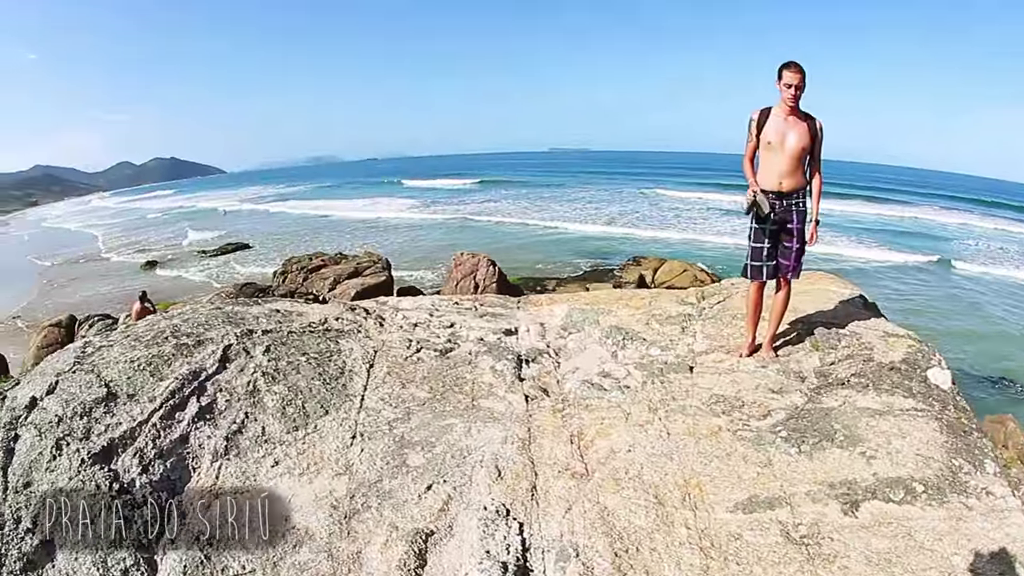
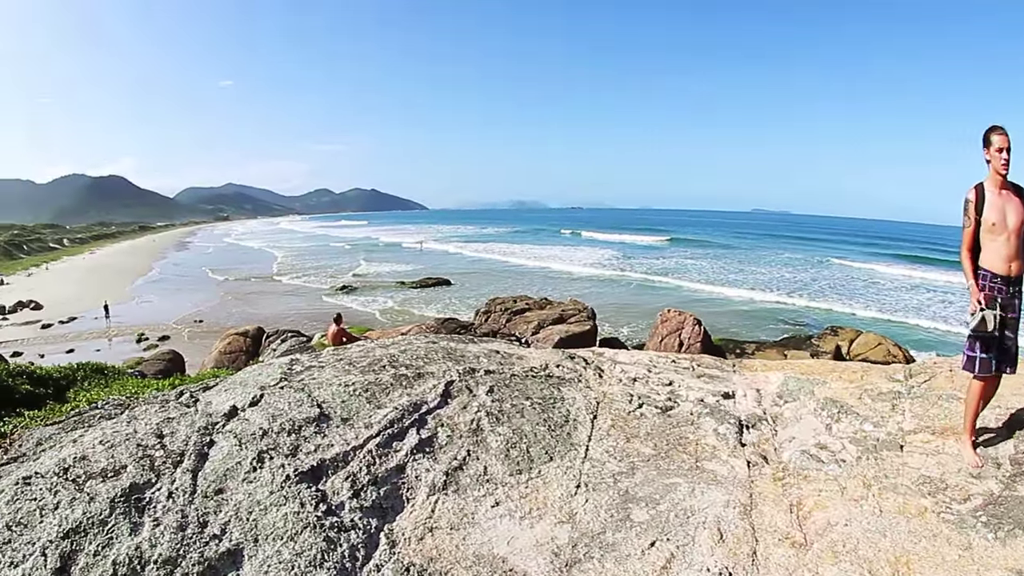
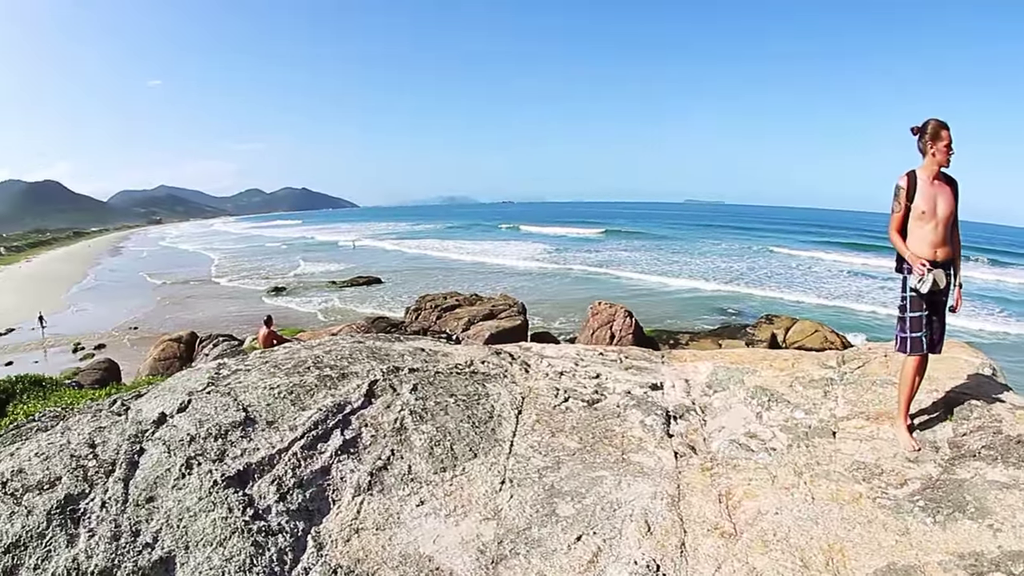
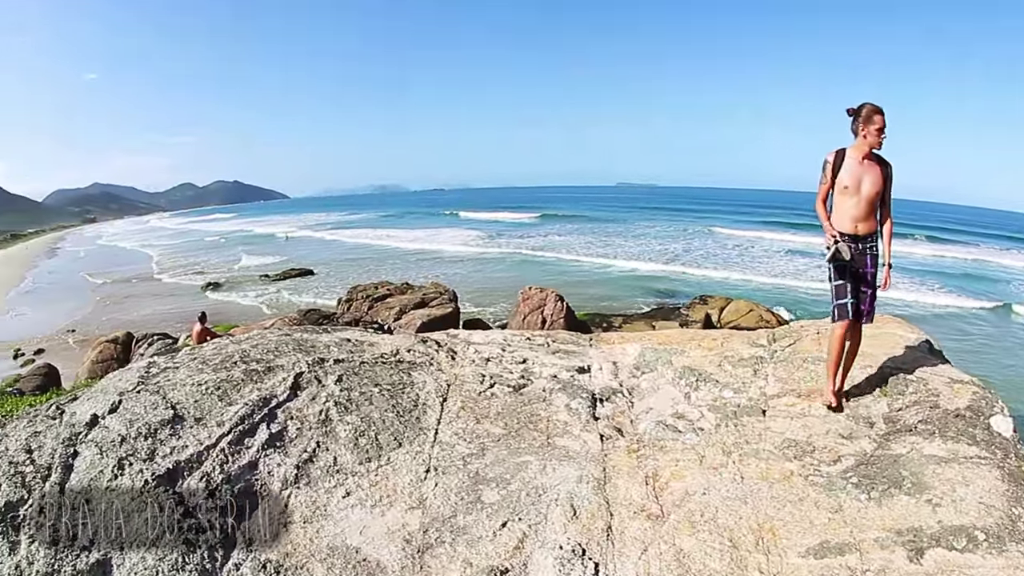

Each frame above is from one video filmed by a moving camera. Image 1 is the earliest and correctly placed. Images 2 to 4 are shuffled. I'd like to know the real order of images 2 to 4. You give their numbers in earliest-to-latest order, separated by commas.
4, 3, 2
